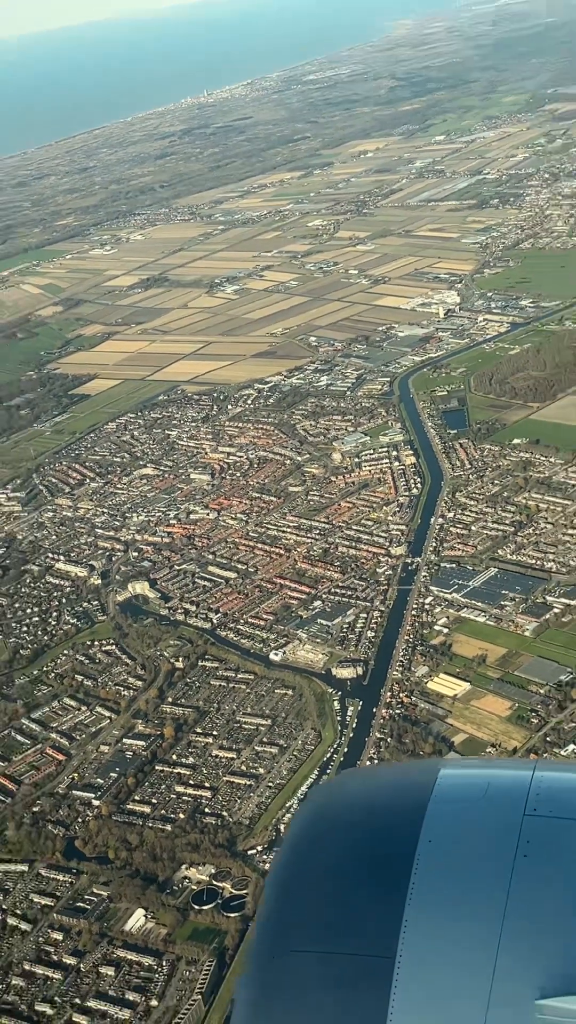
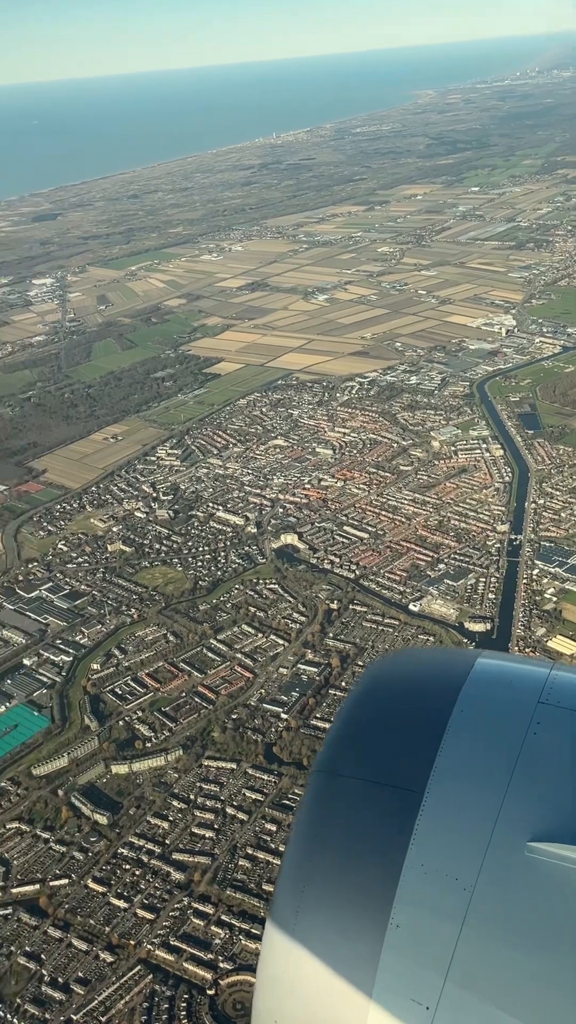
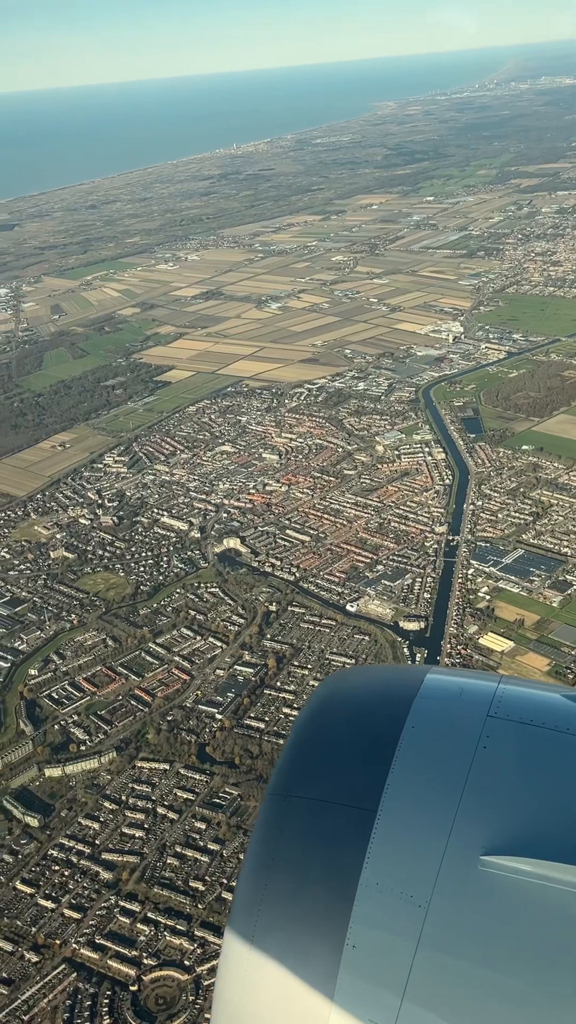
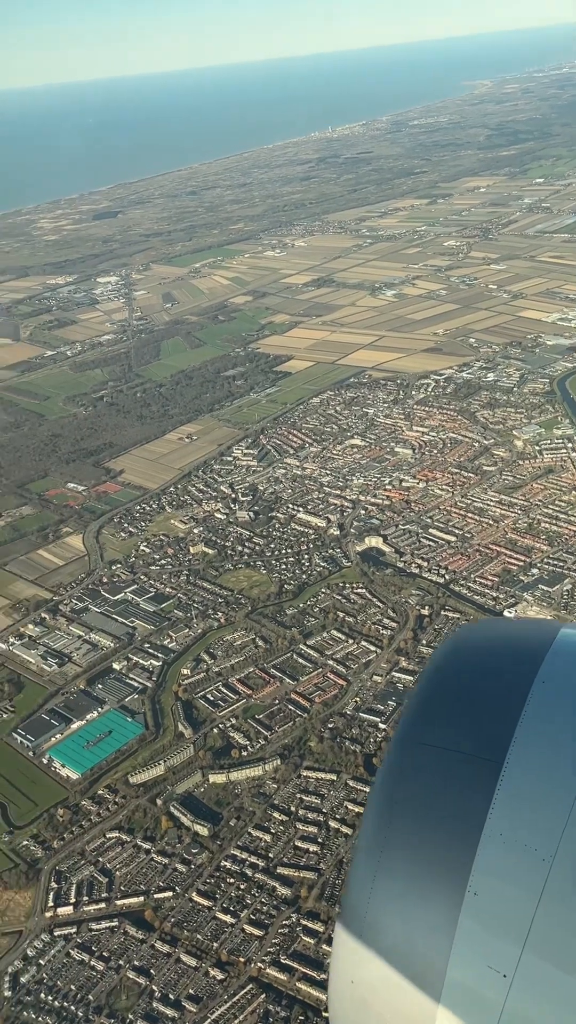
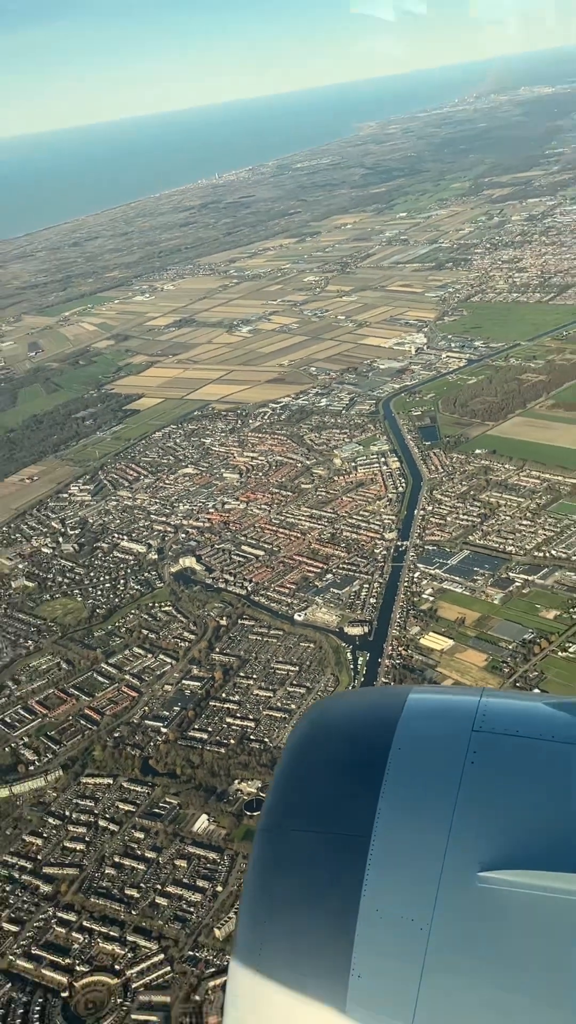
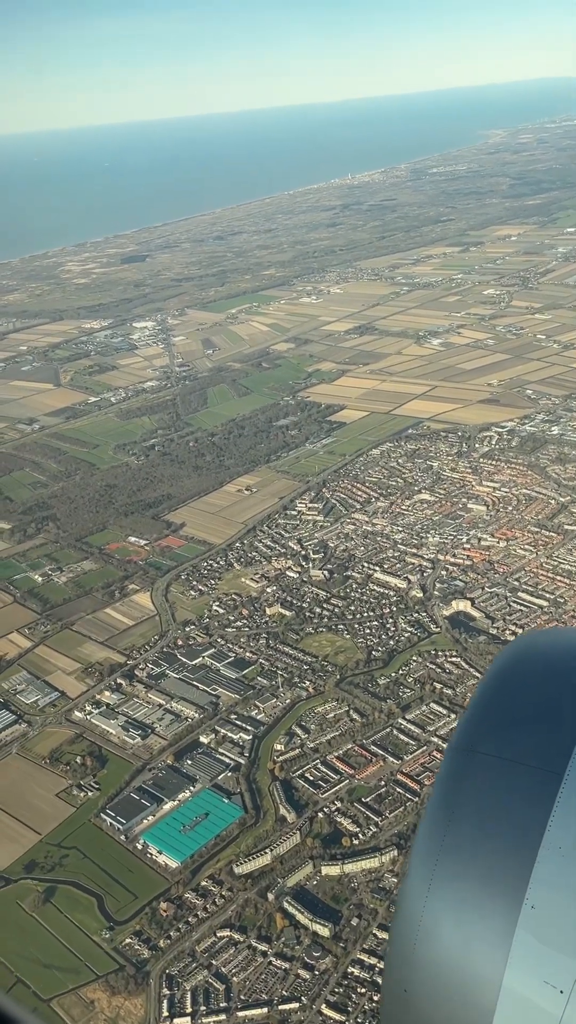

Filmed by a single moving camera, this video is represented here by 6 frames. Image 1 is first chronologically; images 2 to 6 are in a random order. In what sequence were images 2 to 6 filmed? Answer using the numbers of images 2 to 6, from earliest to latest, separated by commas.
5, 3, 2, 4, 6
